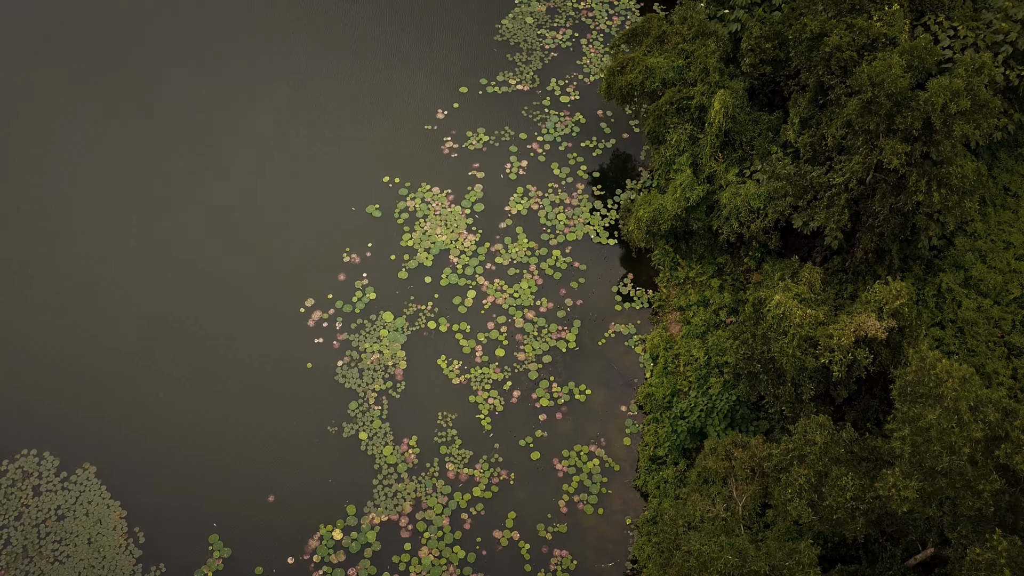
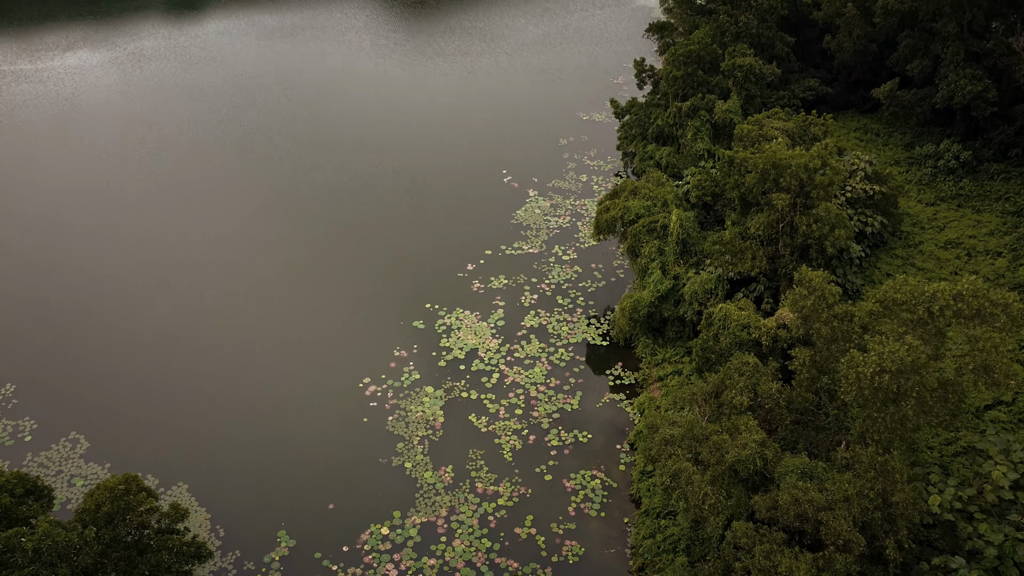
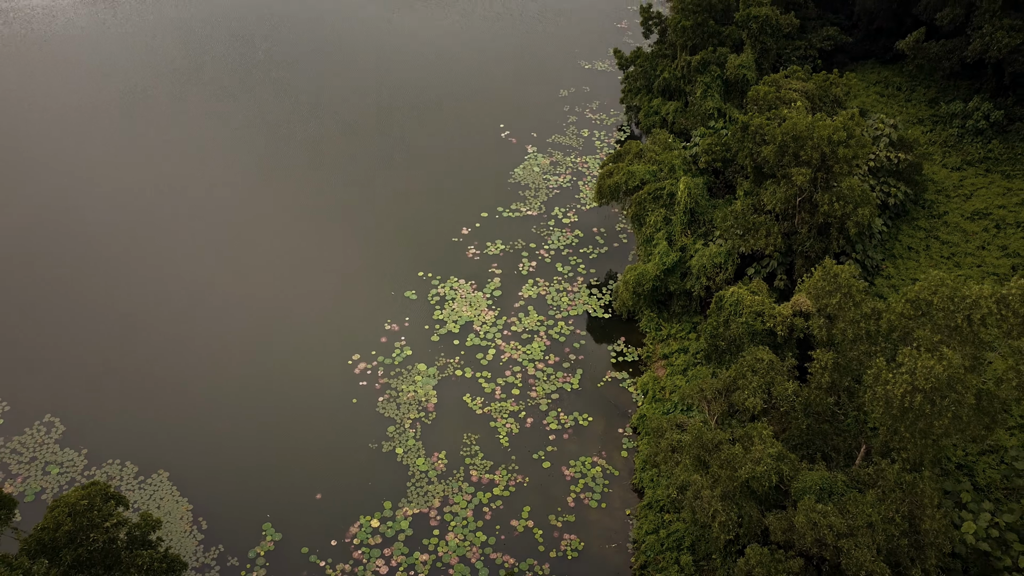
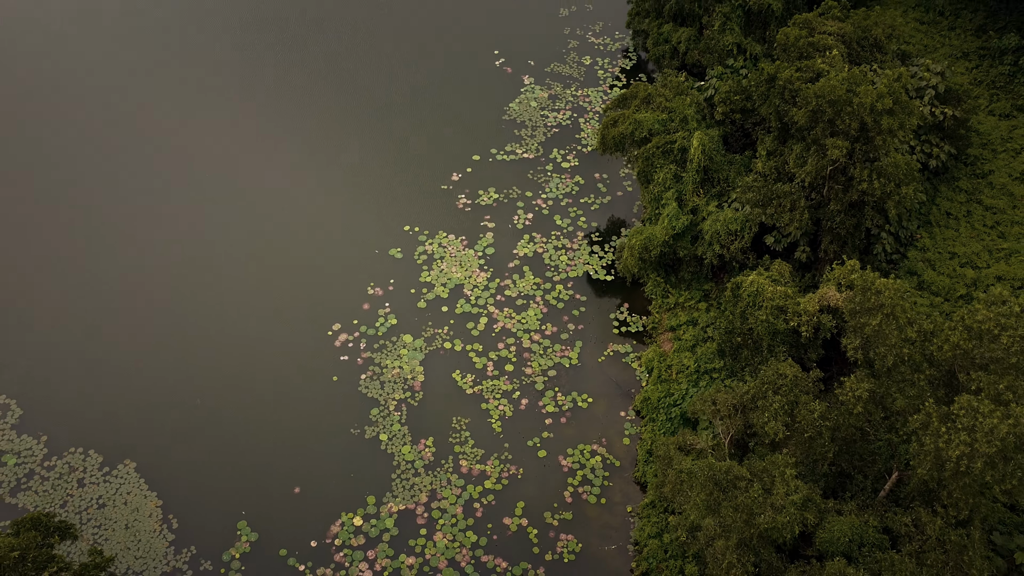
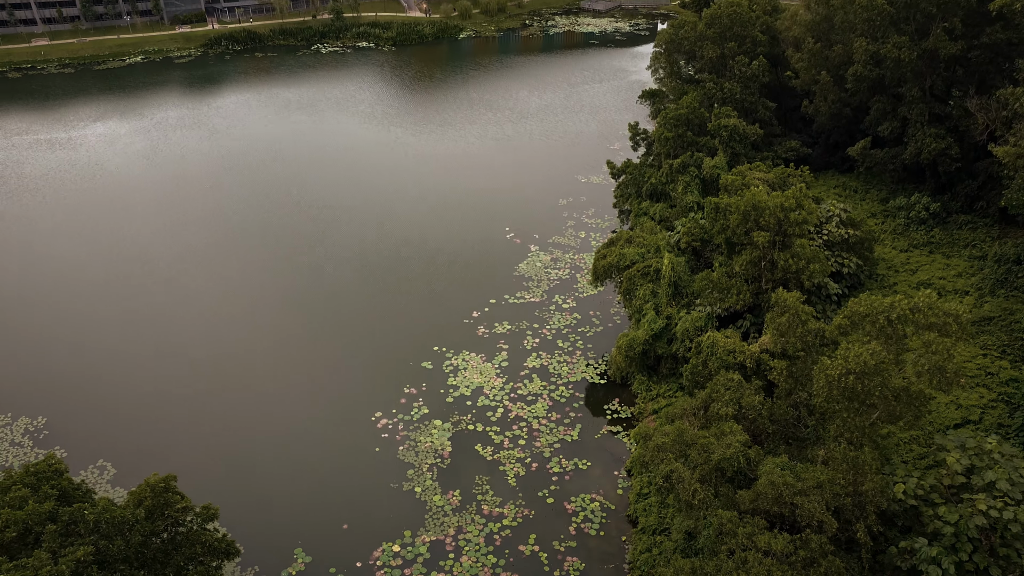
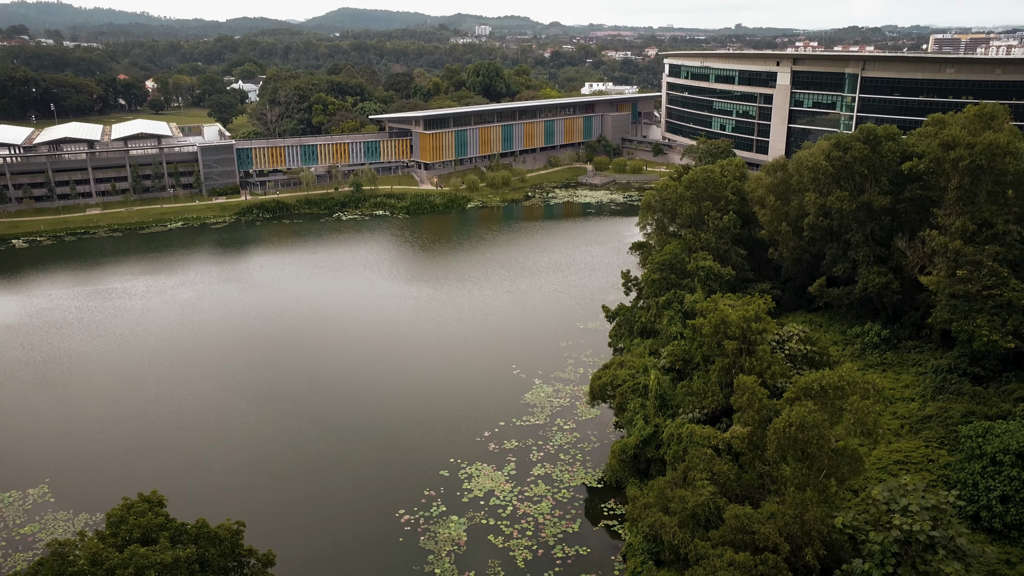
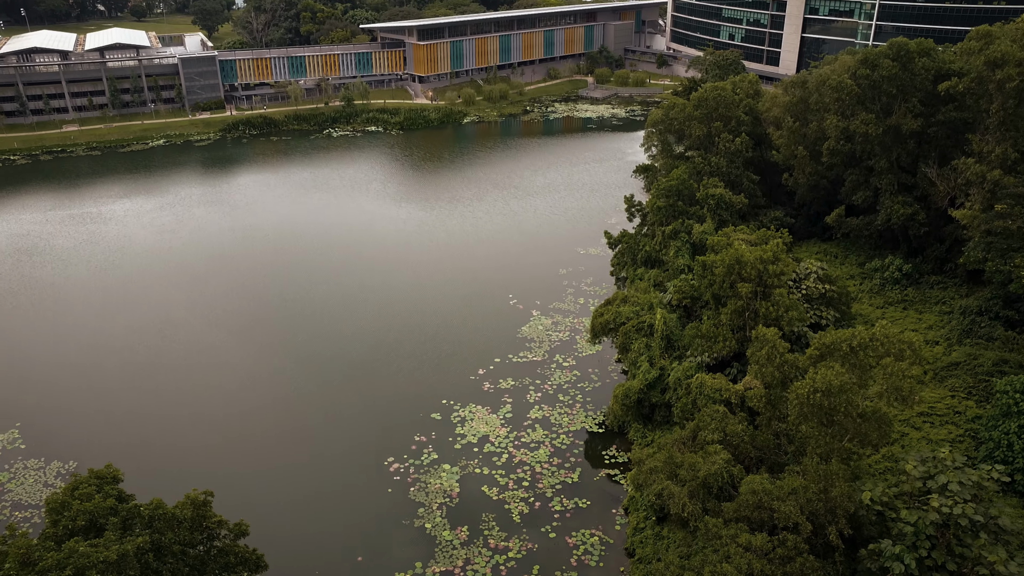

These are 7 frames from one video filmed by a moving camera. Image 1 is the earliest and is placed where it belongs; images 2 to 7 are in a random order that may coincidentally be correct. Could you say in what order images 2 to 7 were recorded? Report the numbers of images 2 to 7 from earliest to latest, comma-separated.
4, 3, 2, 5, 7, 6
